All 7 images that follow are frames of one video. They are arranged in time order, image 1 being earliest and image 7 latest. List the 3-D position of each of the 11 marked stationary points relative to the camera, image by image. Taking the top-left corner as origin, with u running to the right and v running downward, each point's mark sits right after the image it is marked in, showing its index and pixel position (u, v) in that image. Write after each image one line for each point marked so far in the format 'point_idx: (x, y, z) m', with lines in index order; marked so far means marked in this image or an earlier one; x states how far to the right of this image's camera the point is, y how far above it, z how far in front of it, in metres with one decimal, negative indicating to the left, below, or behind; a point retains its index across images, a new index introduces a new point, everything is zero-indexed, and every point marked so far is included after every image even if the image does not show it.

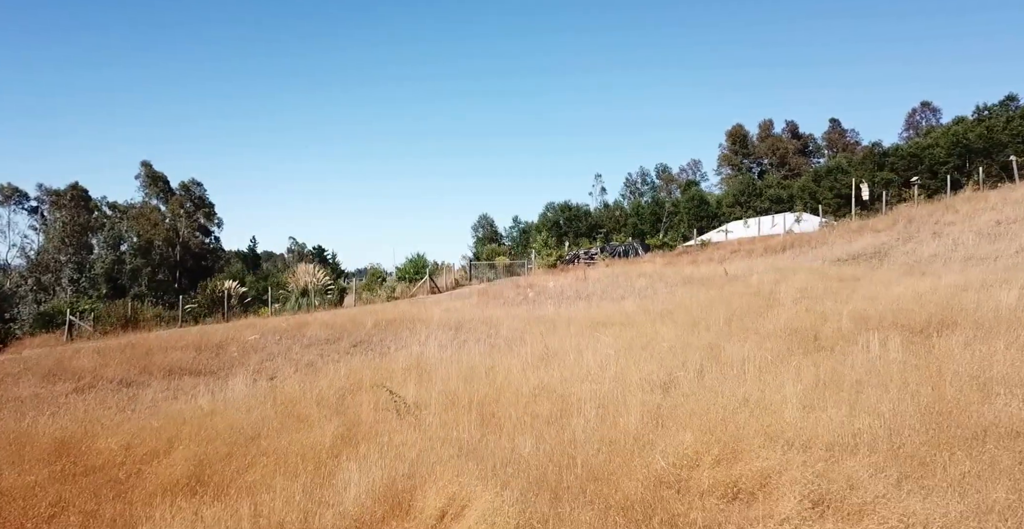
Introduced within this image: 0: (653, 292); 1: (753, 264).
0: (+3.3, -0.7, +16.4) m
1: (+6.4, 0.0, +18.7) m
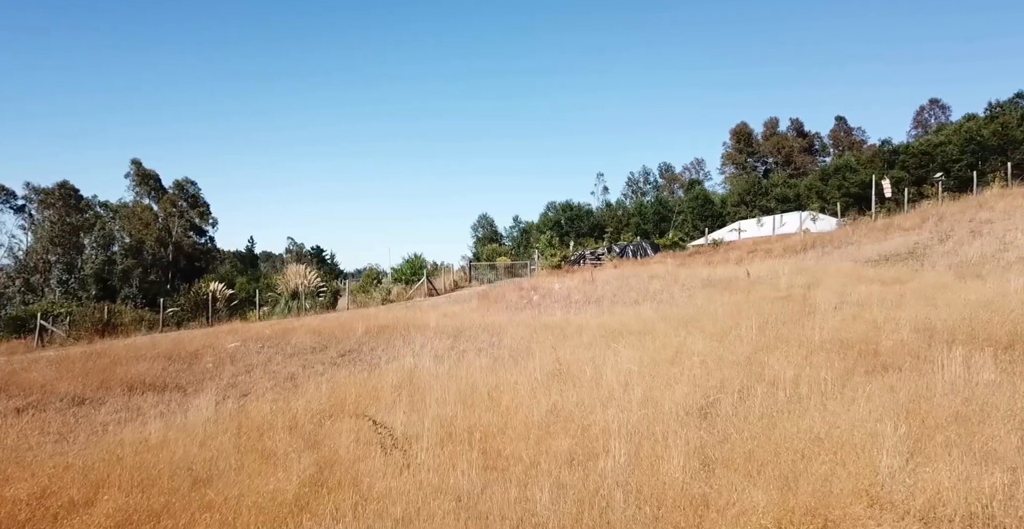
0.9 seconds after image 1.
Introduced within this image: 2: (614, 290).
0: (+3.4, -0.7, +15.0) m
1: (+6.5, 0.0, +17.4) m
2: (+2.5, -0.7, +17.4) m
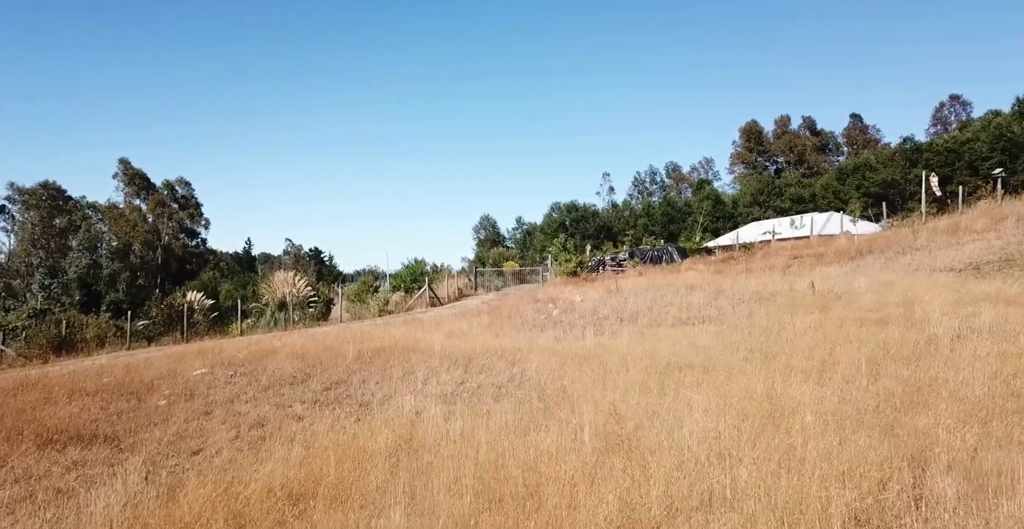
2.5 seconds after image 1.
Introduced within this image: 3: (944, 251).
0: (+3.8, -0.9, +12.6) m
1: (+6.8, -0.2, +14.9) m
2: (+2.9, -0.9, +14.9) m
3: (+10.0, +0.3, +16.5) m
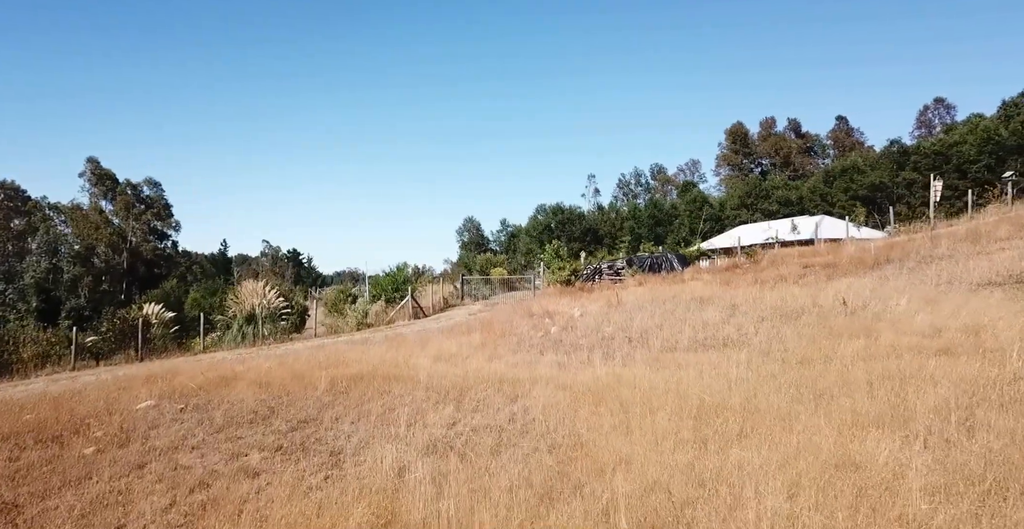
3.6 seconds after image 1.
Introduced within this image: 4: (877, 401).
0: (+3.7, -1.1, +11.1) m
1: (+6.7, -0.5, +13.4) m
2: (+2.8, -1.1, +13.3) m
3: (+9.9, +0.1, +15.1) m
4: (+3.7, -1.4, +7.1) m
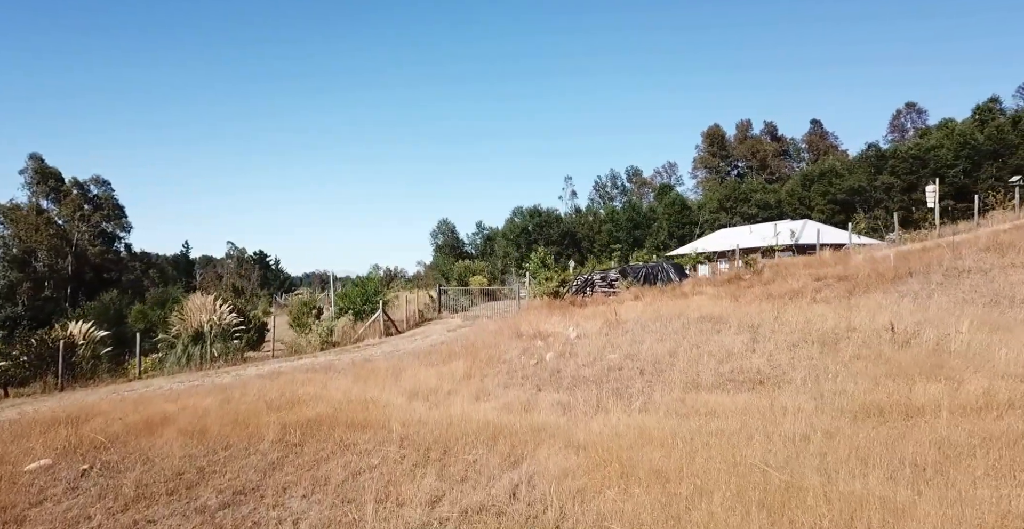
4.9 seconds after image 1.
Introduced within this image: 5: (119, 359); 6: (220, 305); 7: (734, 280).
0: (+3.6, -1.4, +9.2) m
1: (+6.5, -0.8, +11.7) m
2: (+2.6, -1.4, +11.4) m
3: (+9.6, -0.2, +13.5) m
4: (+3.7, -1.7, +5.2) m
5: (-10.0, -2.3, +18.1) m
6: (-7.8, -1.1, +18.9) m
7: (+5.9, -0.4, +18.6) m
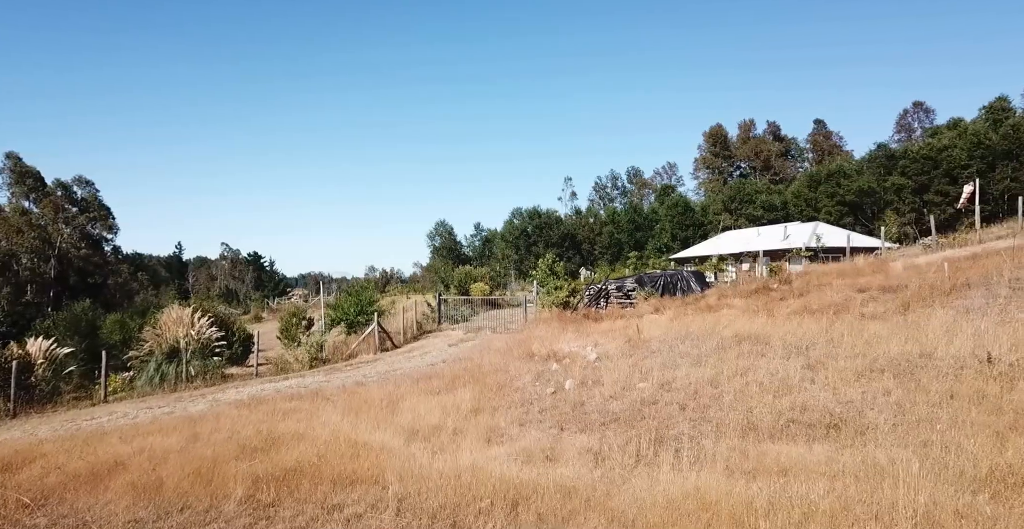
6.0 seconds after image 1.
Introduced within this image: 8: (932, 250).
0: (+3.8, -1.6, +7.6) m
1: (+6.7, -1.0, +10.1) m
2: (+2.8, -1.6, +9.8) m
3: (+9.8, -0.4, +11.9) m
4: (+4.0, -1.9, +3.6) m
5: (-9.8, -2.5, +16.4) m
6: (-7.6, -1.3, +17.3) m
7: (+6.0, -0.6, +17.0) m
8: (+11.4, +0.3, +19.2) m
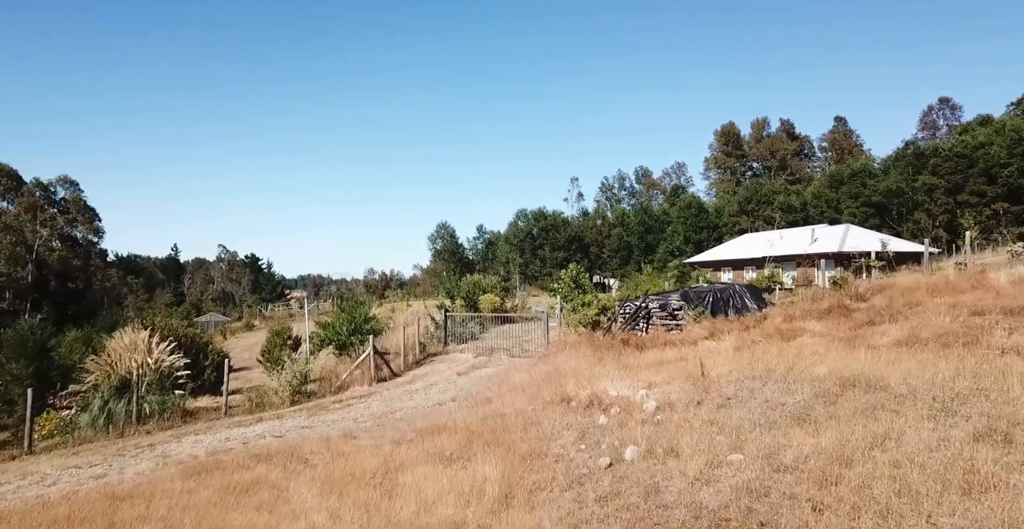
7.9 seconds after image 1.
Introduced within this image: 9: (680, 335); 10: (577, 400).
0: (+4.3, -1.9, +4.6) m
1: (+7.2, -1.2, +7.2) m
2: (+3.2, -1.9, +6.9) m
3: (+10.3, -0.7, +9.0) m
4: (+4.4, -2.1, +0.6) m
5: (-9.3, -2.7, +13.5) m
6: (-7.2, -1.5, +14.3) m
7: (+6.5, -0.9, +14.1) m
8: (+11.9, +0.1, +16.2) m
9: (+3.2, -1.2, +13.5) m
10: (+0.9, -1.9, +10.1) m
